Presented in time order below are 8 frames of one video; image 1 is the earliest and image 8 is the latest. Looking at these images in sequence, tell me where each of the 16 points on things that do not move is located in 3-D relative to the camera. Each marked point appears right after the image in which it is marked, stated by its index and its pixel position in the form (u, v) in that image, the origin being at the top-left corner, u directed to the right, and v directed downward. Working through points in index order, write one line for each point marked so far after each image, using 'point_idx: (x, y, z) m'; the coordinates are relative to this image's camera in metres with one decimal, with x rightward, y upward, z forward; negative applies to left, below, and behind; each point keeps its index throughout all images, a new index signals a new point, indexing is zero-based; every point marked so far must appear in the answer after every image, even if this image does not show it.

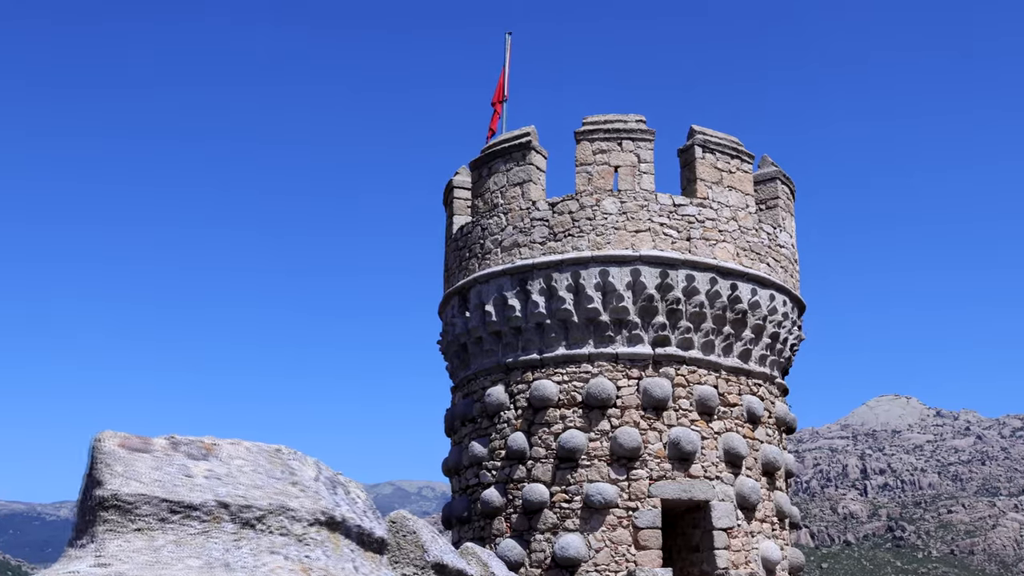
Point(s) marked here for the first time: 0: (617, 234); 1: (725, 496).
0: (+1.2, +0.6, +12.0) m
1: (+2.4, -2.3, +11.6) m
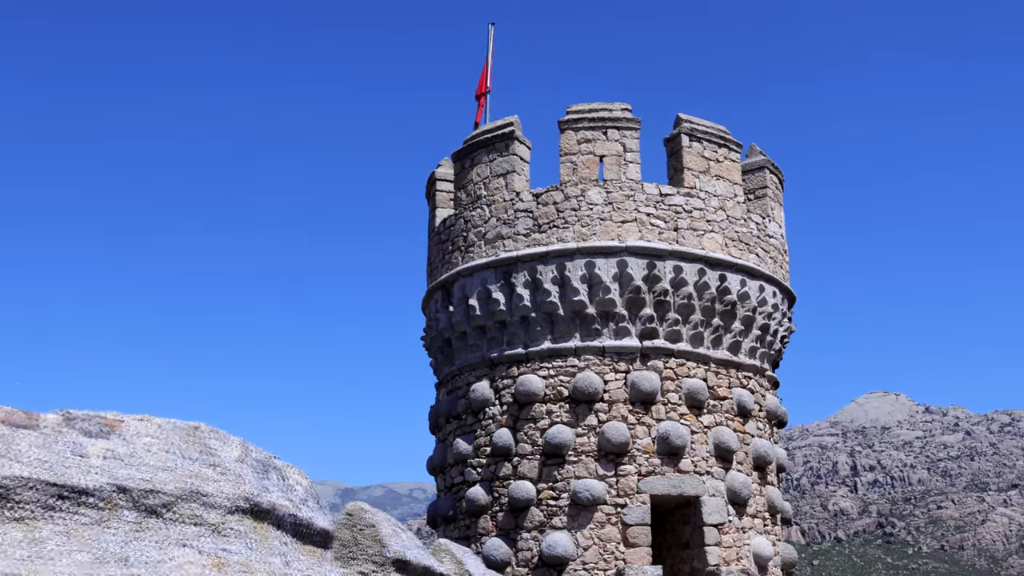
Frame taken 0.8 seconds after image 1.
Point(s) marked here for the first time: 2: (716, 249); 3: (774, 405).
0: (+1.0, +0.7, +11.8) m
1: (+2.2, -2.2, +11.3) m
2: (+2.4, +0.5, +12.1) m
3: (+3.2, -1.4, +12.6) m
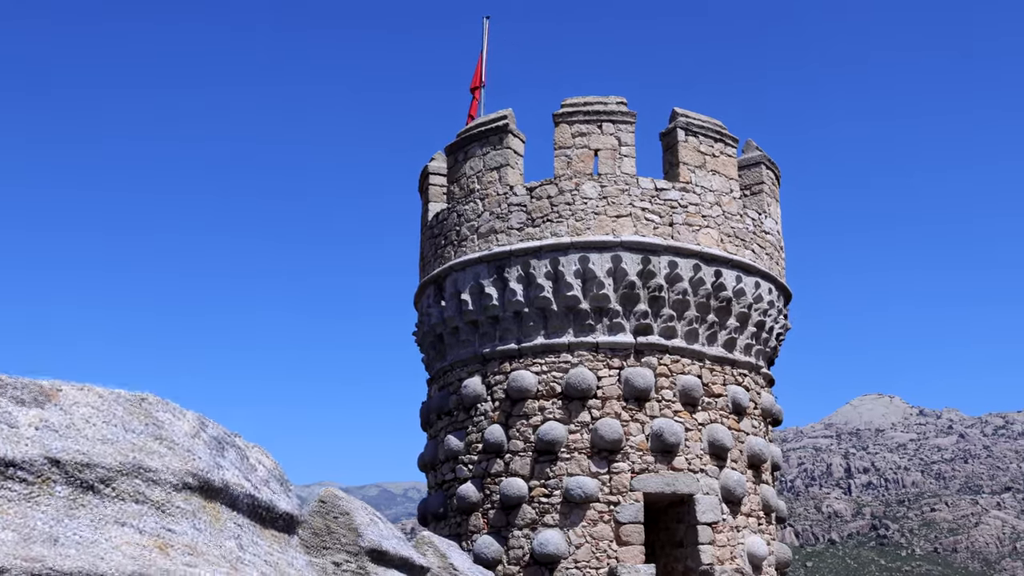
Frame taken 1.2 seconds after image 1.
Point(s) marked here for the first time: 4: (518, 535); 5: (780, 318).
0: (+1.0, +0.8, +11.6) m
1: (+2.1, -2.2, +11.2) m
2: (+2.3, +0.5, +11.9) m
3: (+3.1, -1.4, +12.4) m
4: (+0.1, -2.6, +11.0) m
5: (+3.3, -0.4, +12.8) m
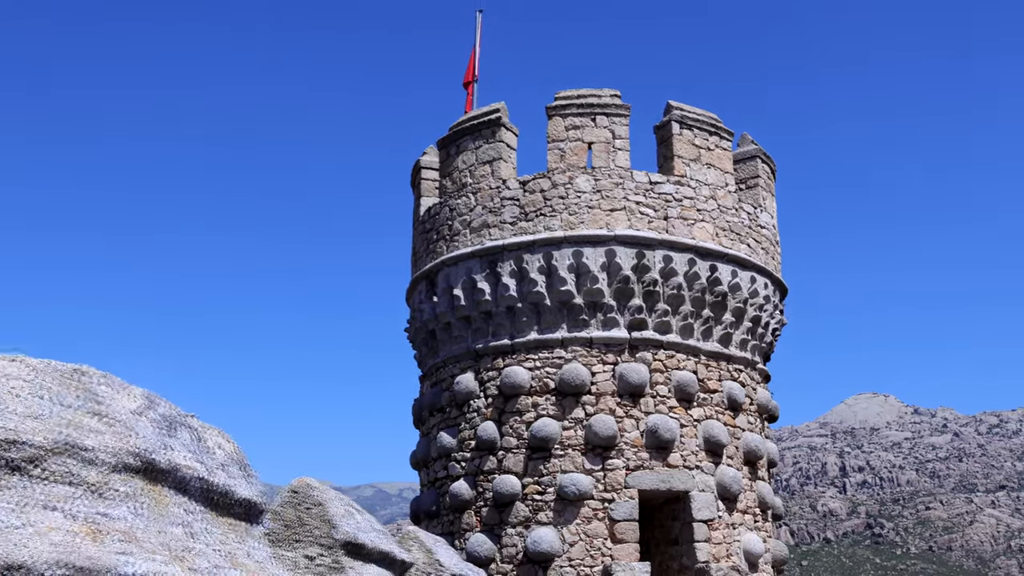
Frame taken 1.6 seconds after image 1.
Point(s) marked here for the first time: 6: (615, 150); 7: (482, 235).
0: (+0.9, +0.8, +11.5) m
1: (+2.1, -2.1, +11.0) m
2: (+2.2, +0.6, +11.8) m
3: (+3.0, -1.3, +12.3) m
4: (0.0, -2.6, +10.9) m
5: (+3.2, -0.3, +12.6) m
6: (+1.2, +1.6, +11.8) m
7: (-0.3, +0.6, +11.8) m
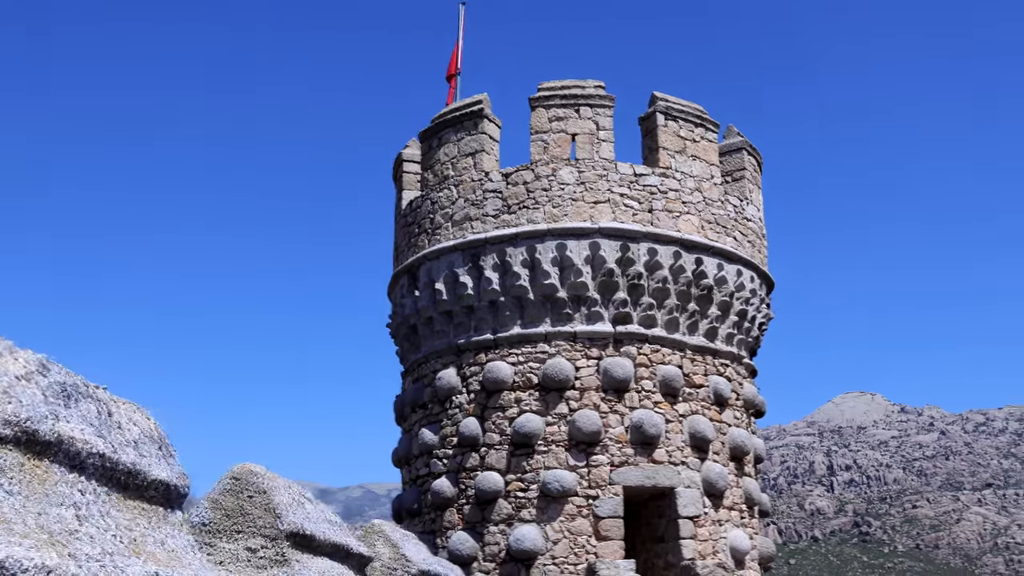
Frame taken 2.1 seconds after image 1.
0: (+0.7, +0.9, +11.3) m
1: (+1.9, -2.0, +10.9) m
2: (+2.0, +0.6, +11.6) m
3: (+2.8, -1.2, +12.1) m
4: (-0.2, -2.5, +10.7) m
5: (+3.0, -0.2, +12.5) m
6: (+1.0, +1.6, +11.6) m
7: (-0.5, +0.7, +11.7) m
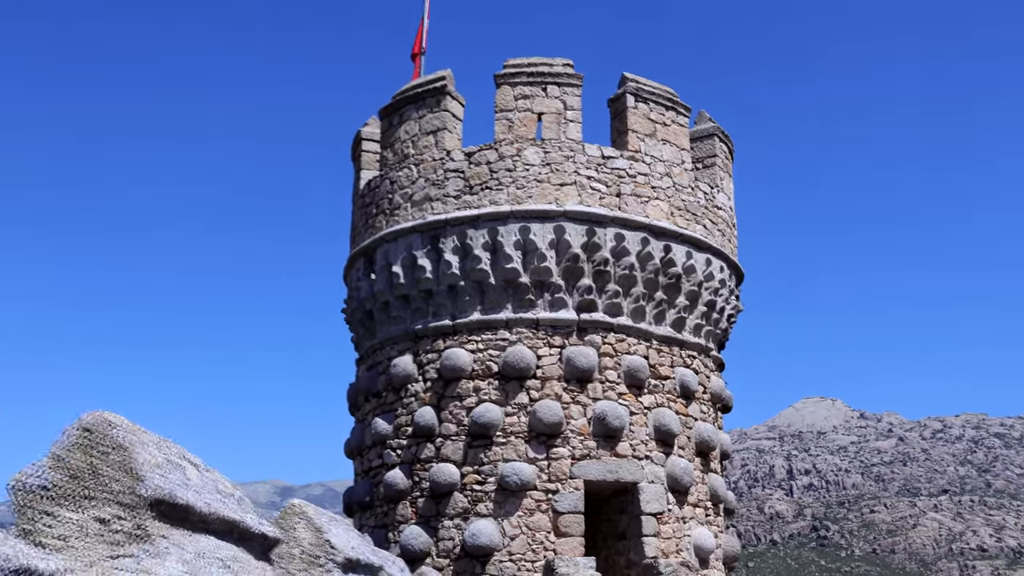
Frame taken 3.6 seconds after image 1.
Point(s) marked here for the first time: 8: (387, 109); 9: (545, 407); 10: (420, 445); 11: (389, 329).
0: (+0.3, +1.1, +10.8) m
1: (+1.4, -1.9, +10.4) m
2: (+1.6, +0.8, +11.2) m
3: (+2.3, -1.1, +11.8) m
4: (-0.6, -2.3, +10.2) m
5: (+2.6, -0.1, +12.1) m
6: (+0.6, +1.8, +11.1) m
7: (-1.0, +0.8, +11.1) m
8: (-1.4, +2.1, +11.9) m
9: (+0.3, -1.2, +10.2) m
10: (-0.9, -1.6, +10.6) m
11: (-1.3, -0.4, +11.4) m
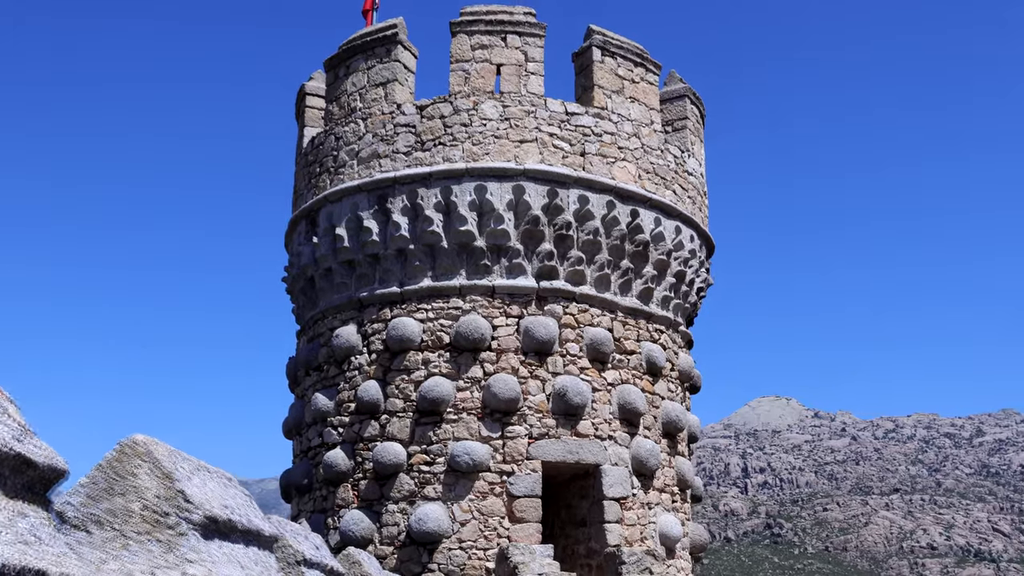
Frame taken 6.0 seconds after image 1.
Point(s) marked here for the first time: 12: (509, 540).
0: (-0.1, +1.4, +10.0) m
1: (+1.0, -1.6, +9.6) m
2: (+1.2, +1.1, +10.4) m
3: (+1.8, -0.8, +11.0) m
4: (-1.1, -2.0, +9.3) m
5: (+2.1, +0.2, +11.3) m
6: (+0.2, +2.1, +10.3) m
7: (-1.4, +1.2, +10.2) m
8: (-1.9, +2.4, +11.0) m
9: (-0.1, -0.8, +9.3) m
10: (-1.4, -1.3, +9.7) m
11: (-1.8, -0.1, +10.4) m
12: (0.0, -2.2, +9.0) m
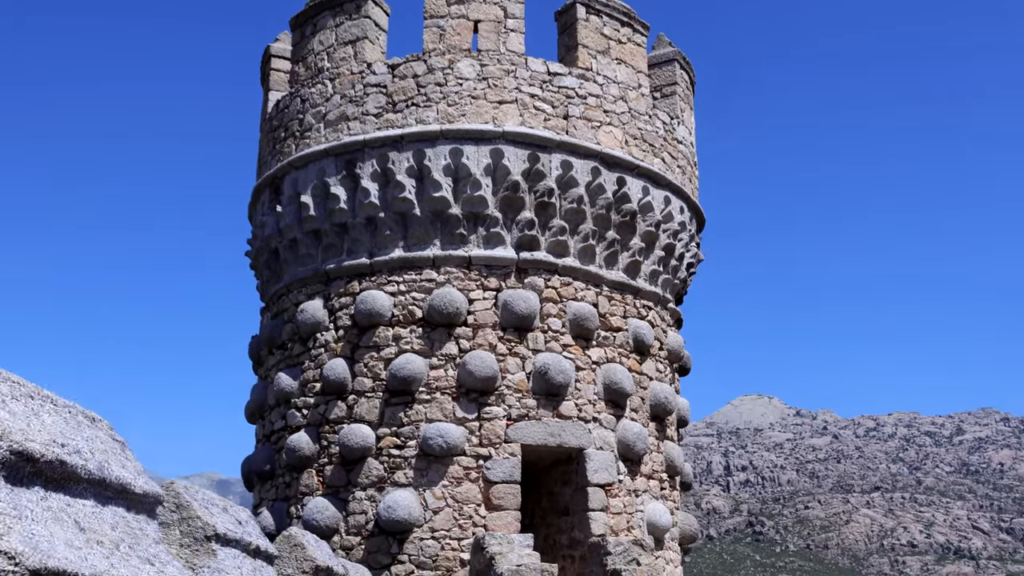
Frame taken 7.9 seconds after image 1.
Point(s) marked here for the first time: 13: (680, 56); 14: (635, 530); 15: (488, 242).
0: (-0.3, +1.6, +9.3) m
1: (+0.8, -1.3, +9.0) m
2: (+1.0, +1.3, +9.7) m
3: (+1.6, -0.6, +10.3) m
4: (-1.3, -1.7, +8.6) m
5: (+1.8, +0.4, +10.7) m
6: (0.0, +2.4, +9.6) m
7: (-1.6, +1.4, +9.5) m
8: (-2.1, +2.7, +10.3) m
9: (-0.3, -0.6, +8.7) m
10: (-1.6, -1.0, +9.0) m
11: (-2.0, +0.2, +9.7) m
12: (-0.2, -1.9, +8.4) m
13: (+1.8, +2.4, +10.9) m
14: (+1.1, -2.1, +9.0) m
15: (-0.2, +0.4, +9.1) m
